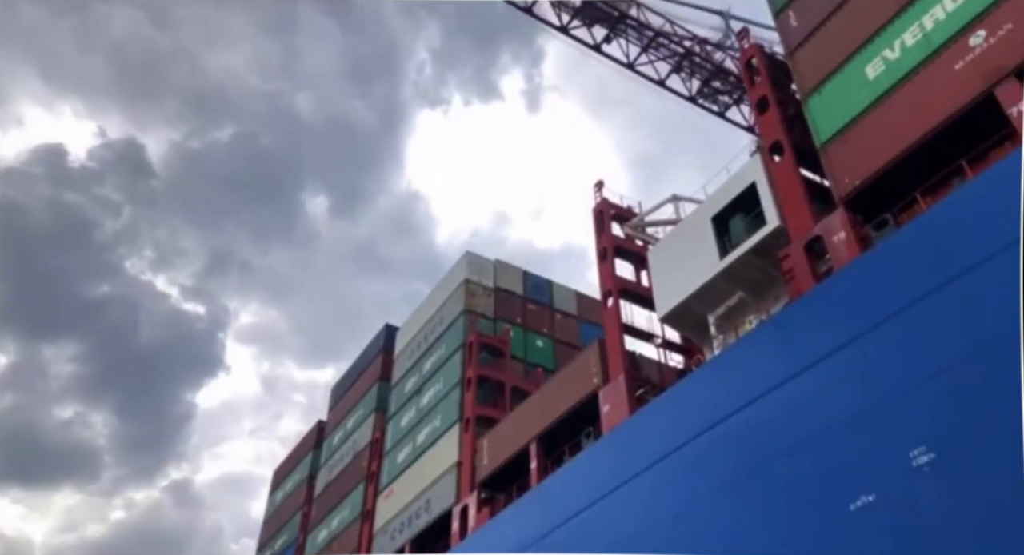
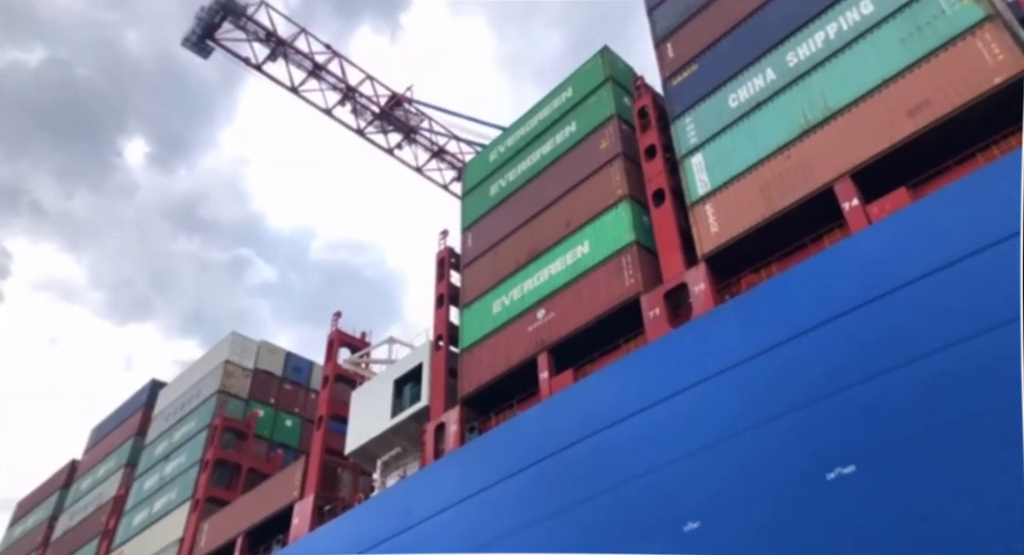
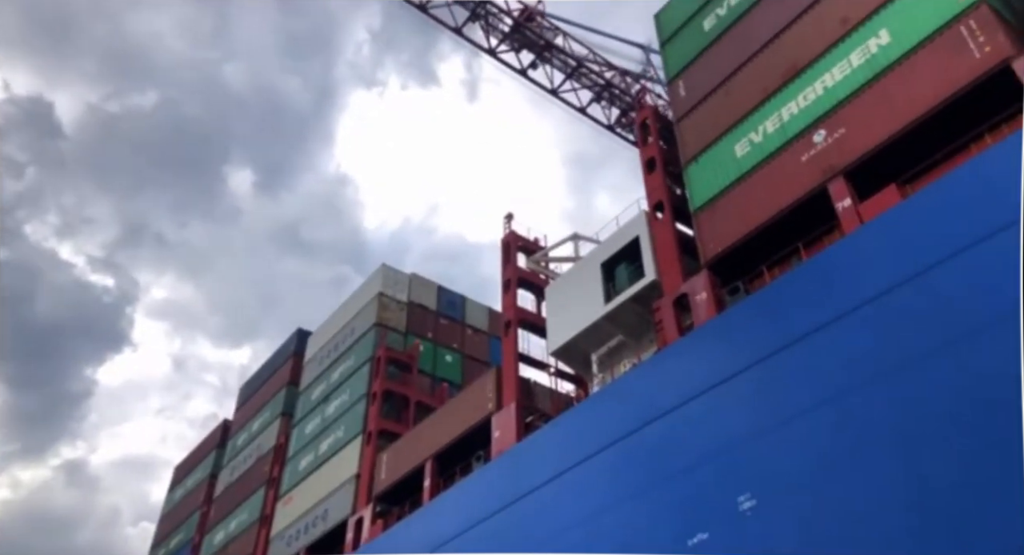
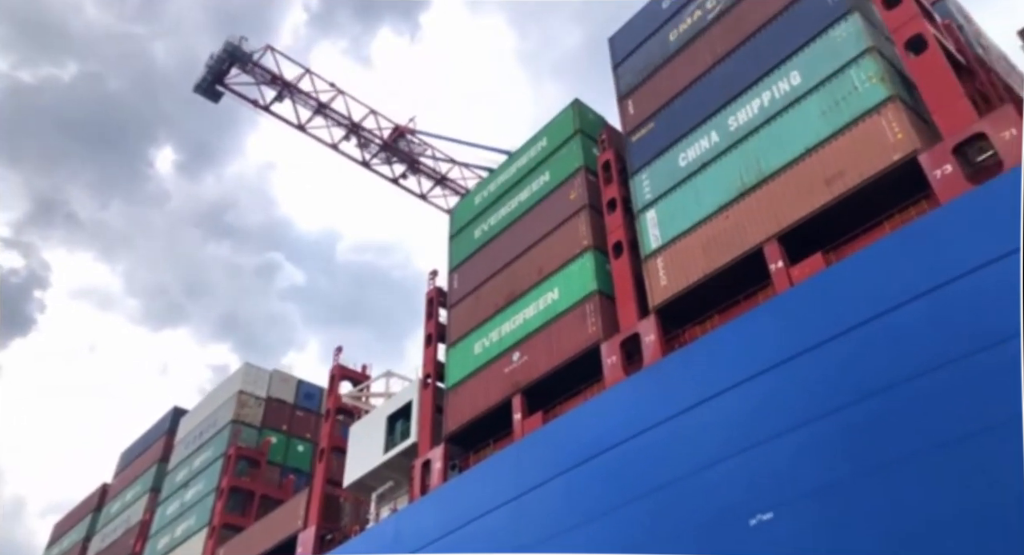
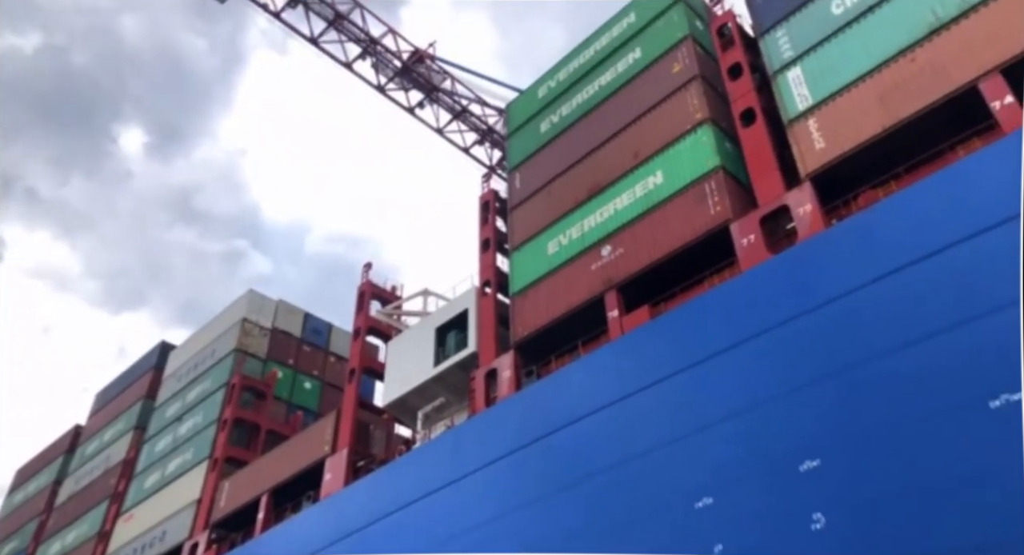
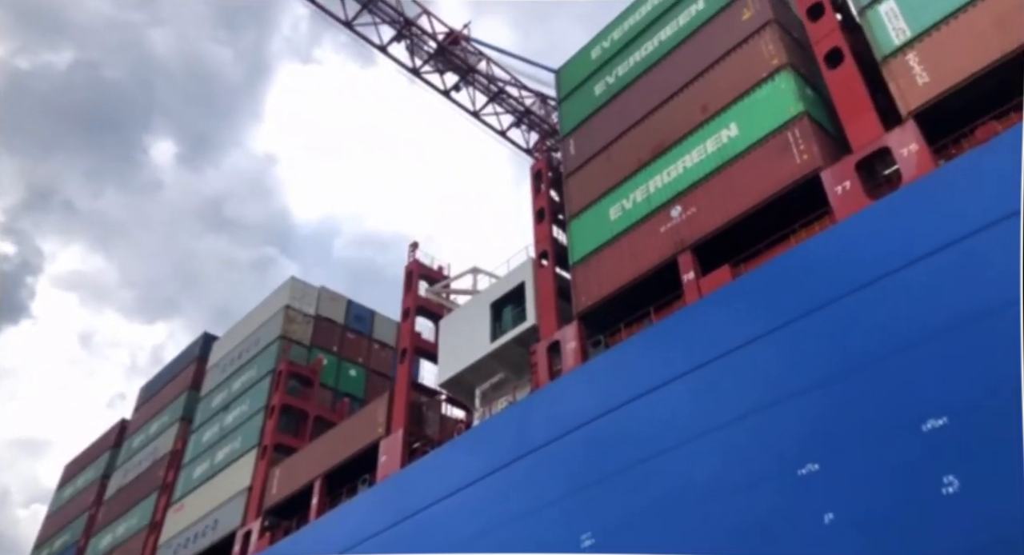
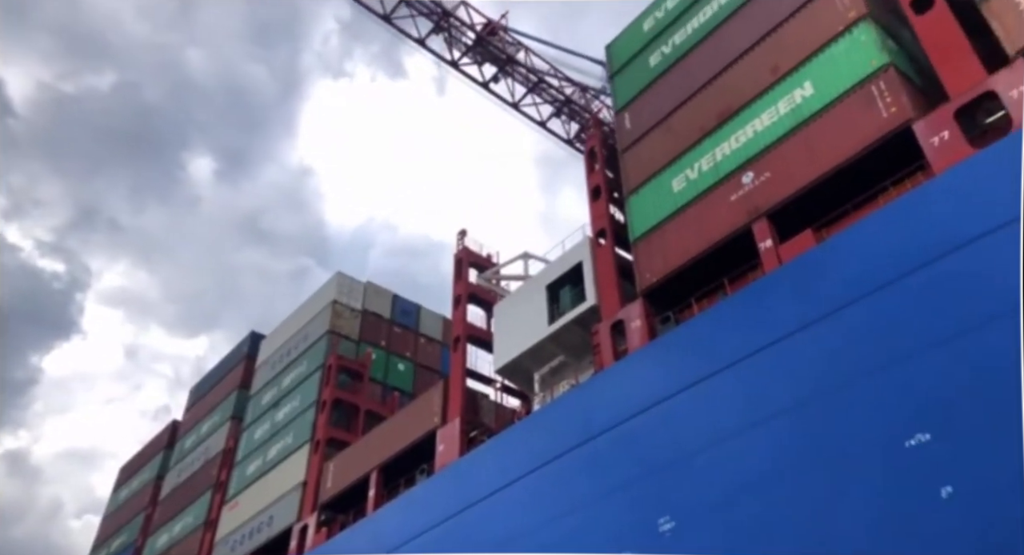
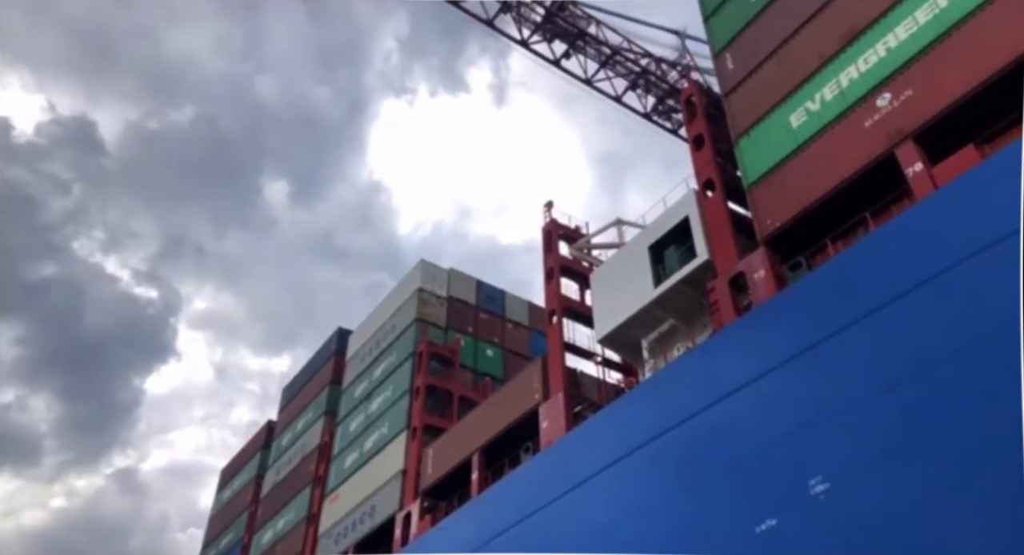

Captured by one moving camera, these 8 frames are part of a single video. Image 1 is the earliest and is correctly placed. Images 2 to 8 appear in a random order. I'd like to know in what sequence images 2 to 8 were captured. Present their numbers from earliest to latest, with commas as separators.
8, 3, 7, 6, 5, 2, 4
